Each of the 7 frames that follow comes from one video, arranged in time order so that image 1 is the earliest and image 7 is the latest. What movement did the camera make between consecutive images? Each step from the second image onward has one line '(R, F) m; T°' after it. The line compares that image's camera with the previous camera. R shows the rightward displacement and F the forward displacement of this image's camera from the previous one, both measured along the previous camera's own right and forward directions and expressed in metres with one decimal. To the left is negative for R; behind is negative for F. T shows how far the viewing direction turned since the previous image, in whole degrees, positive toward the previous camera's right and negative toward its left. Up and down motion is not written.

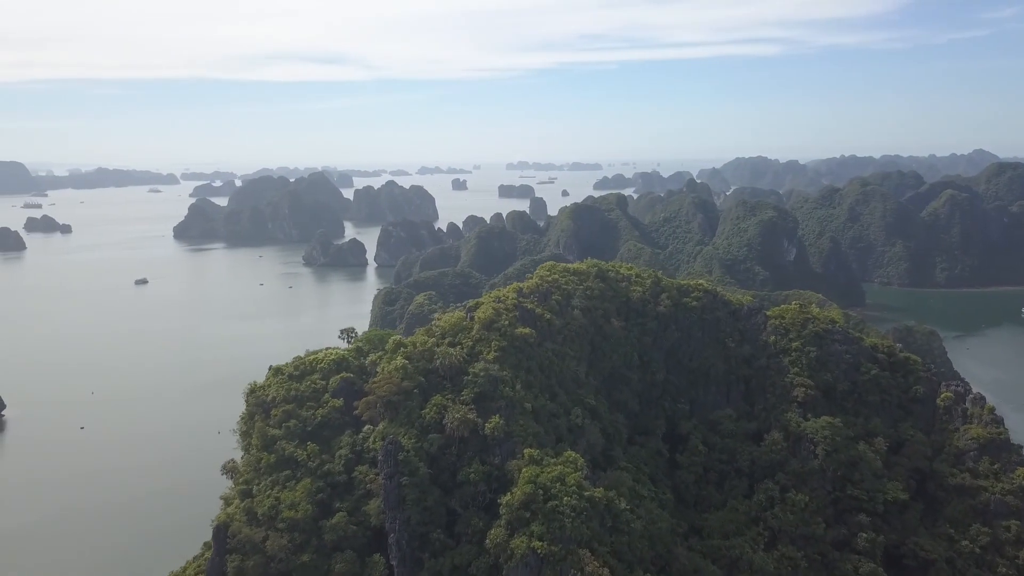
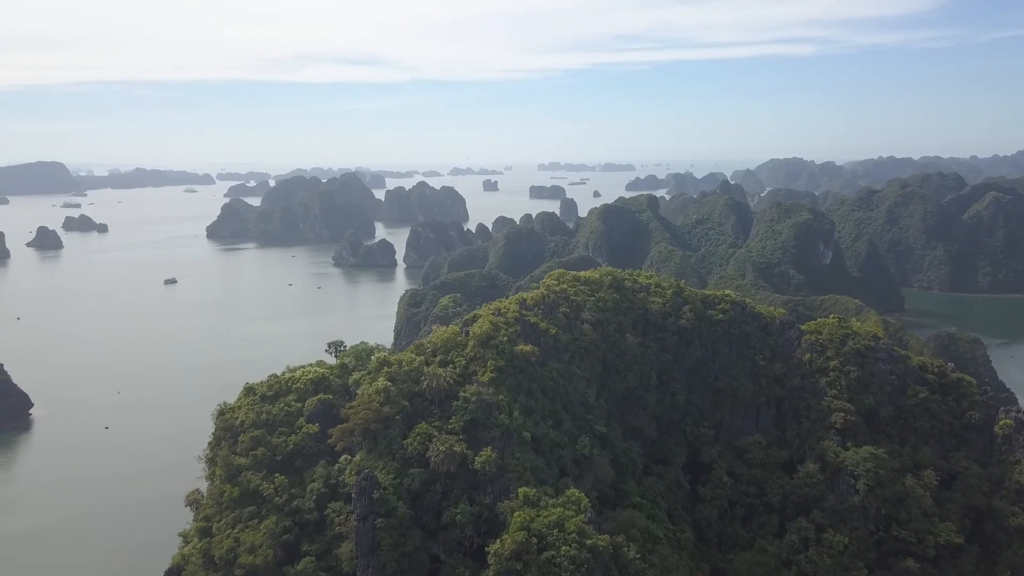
(+0.6, +1.7) m; -3°
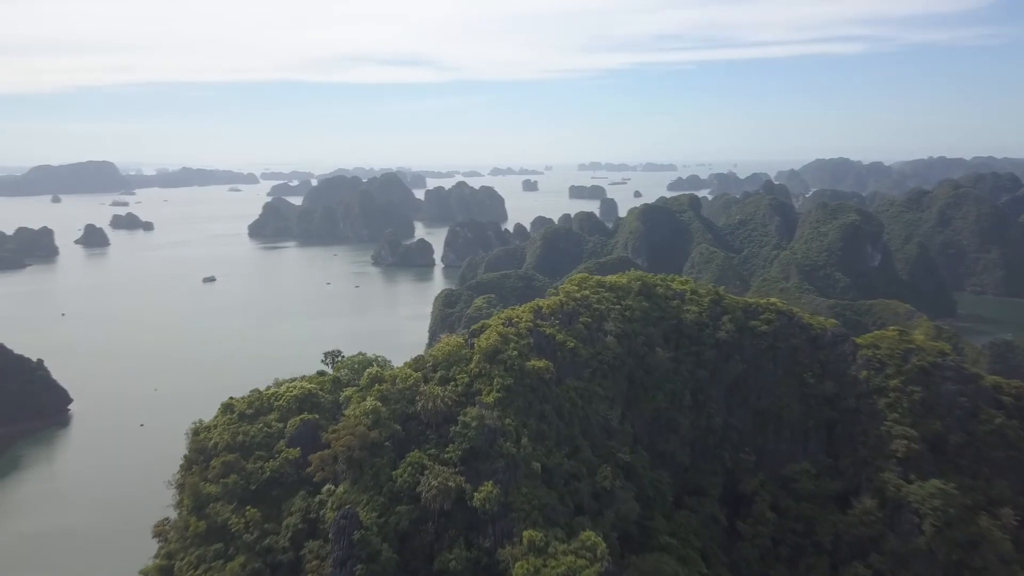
(+0.5, +1.7) m; -3°
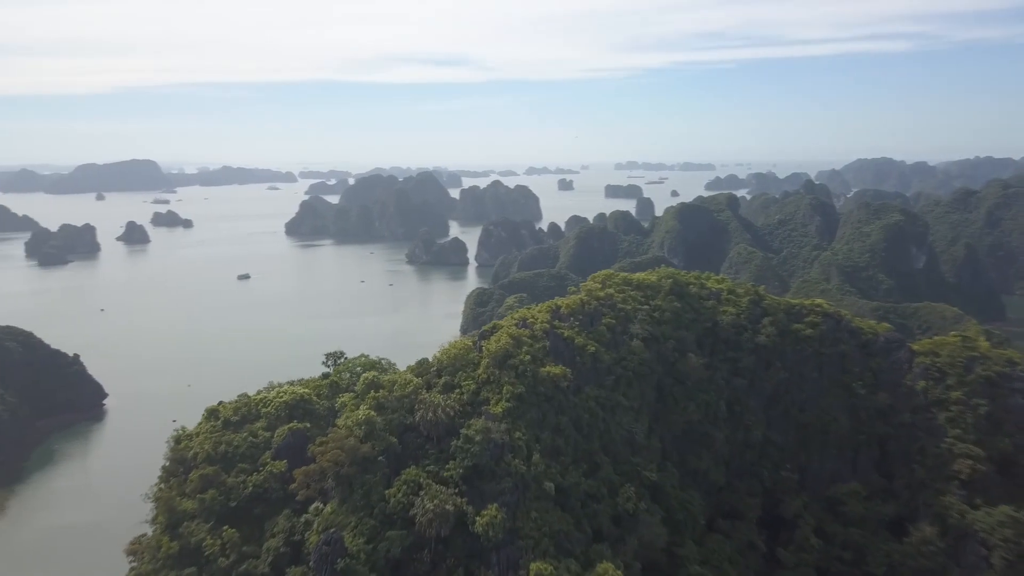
(+0.4, +1.3) m; -3°
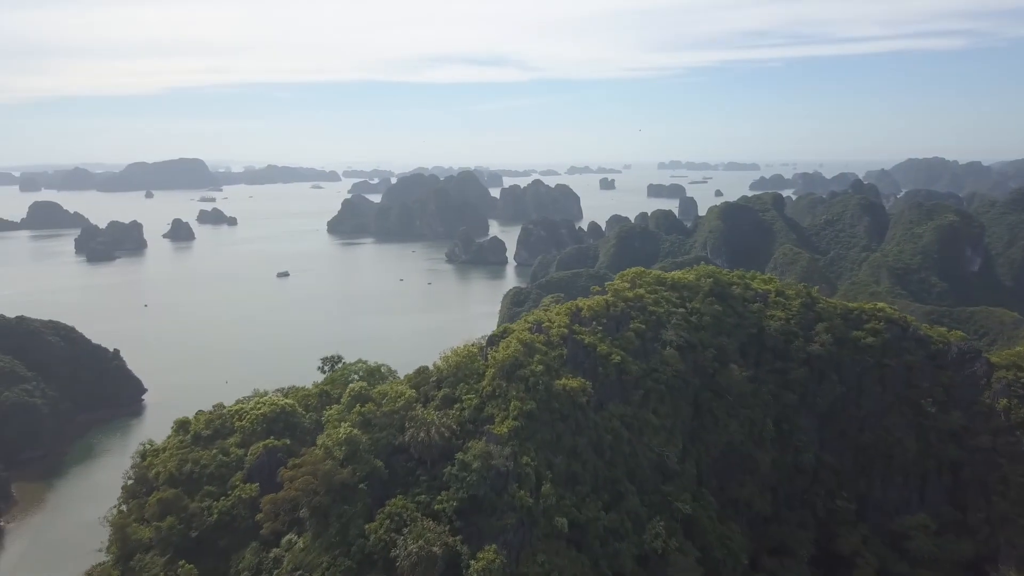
(+0.4, +1.6) m; -4°
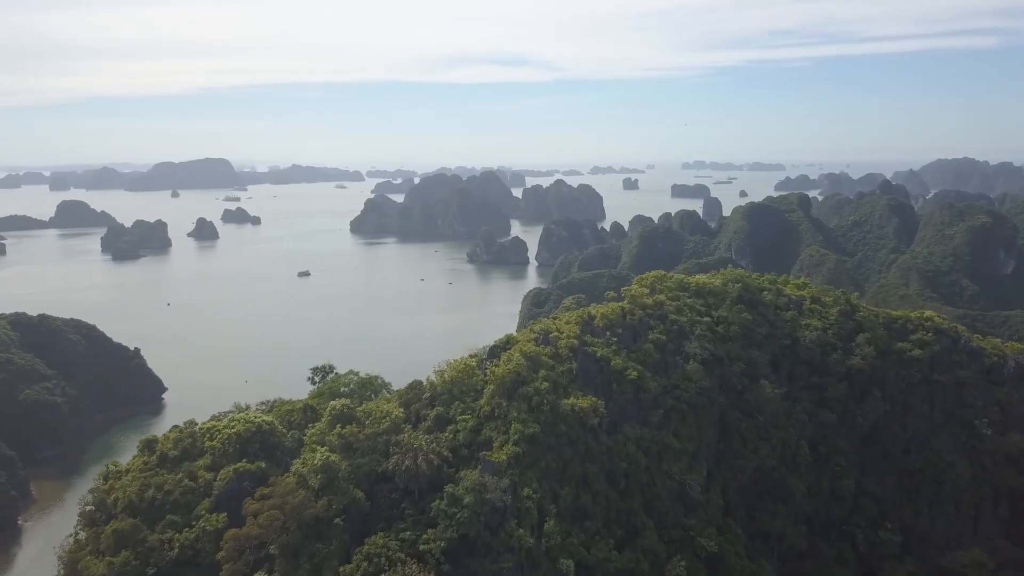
(+0.3, +1.1) m; -2°
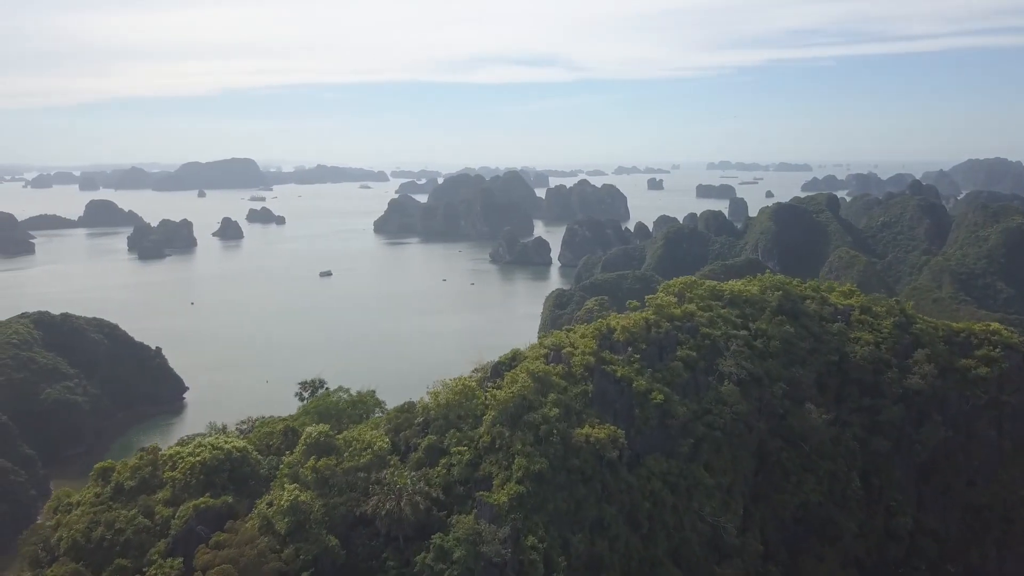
(+0.2, +1.2) m; -2°
